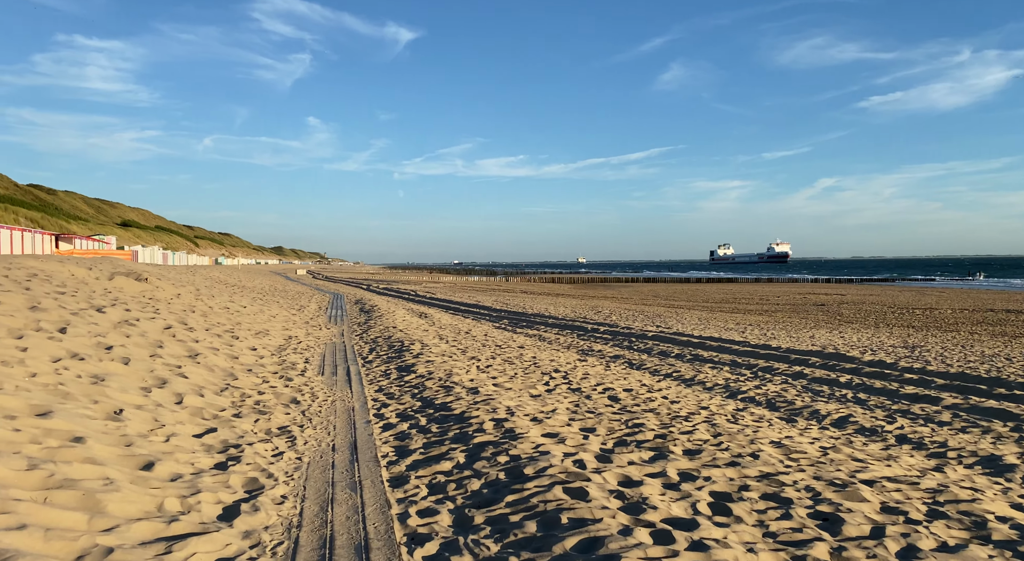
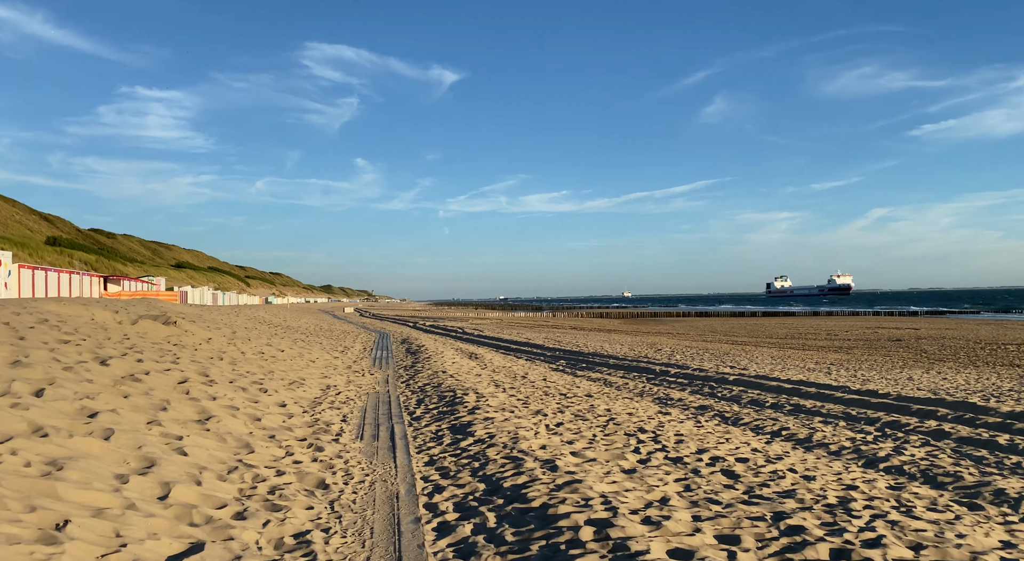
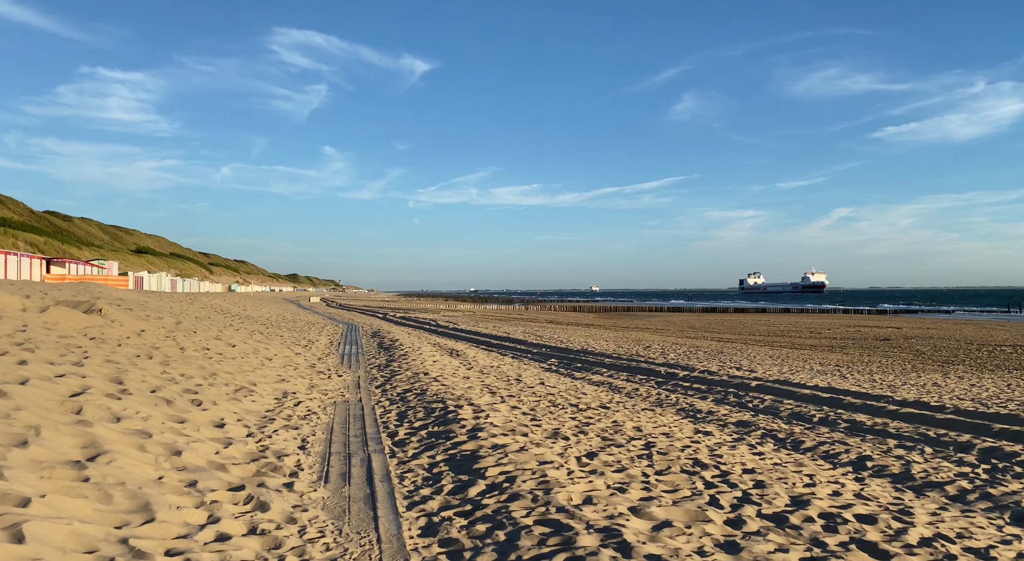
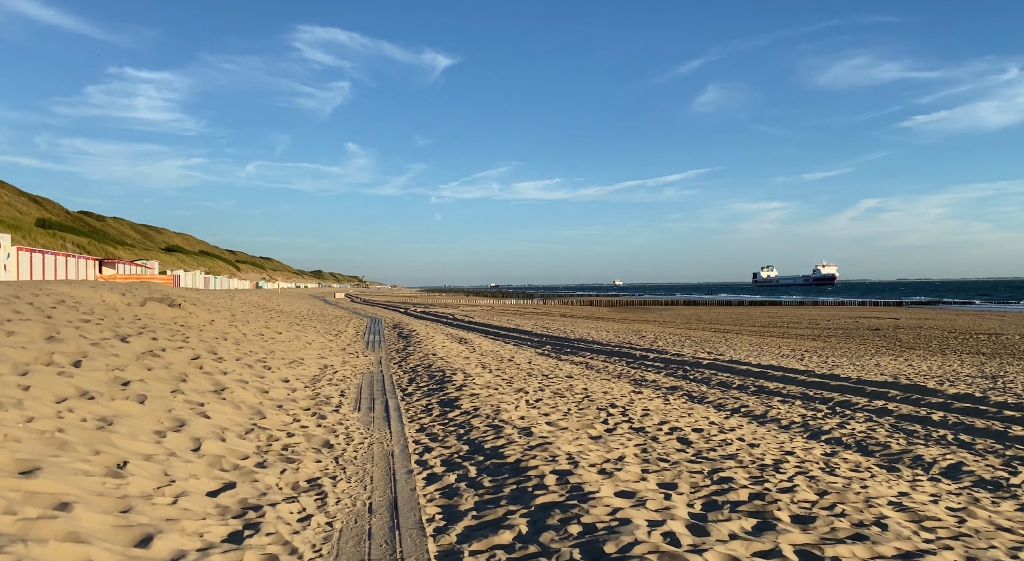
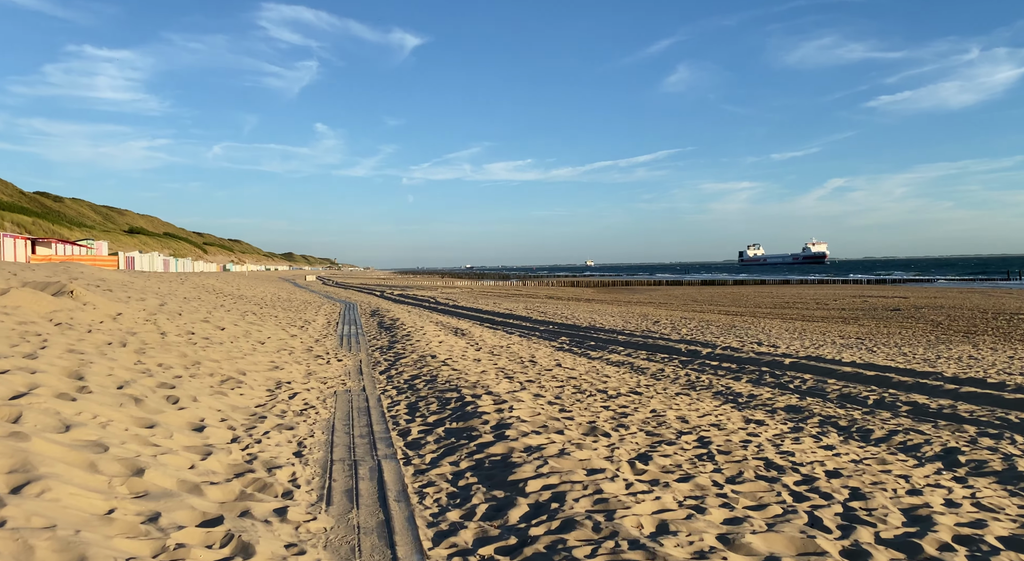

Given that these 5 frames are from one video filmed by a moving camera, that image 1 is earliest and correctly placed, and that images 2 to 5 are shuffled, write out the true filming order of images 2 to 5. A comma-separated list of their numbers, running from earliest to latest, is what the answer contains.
4, 2, 3, 5
